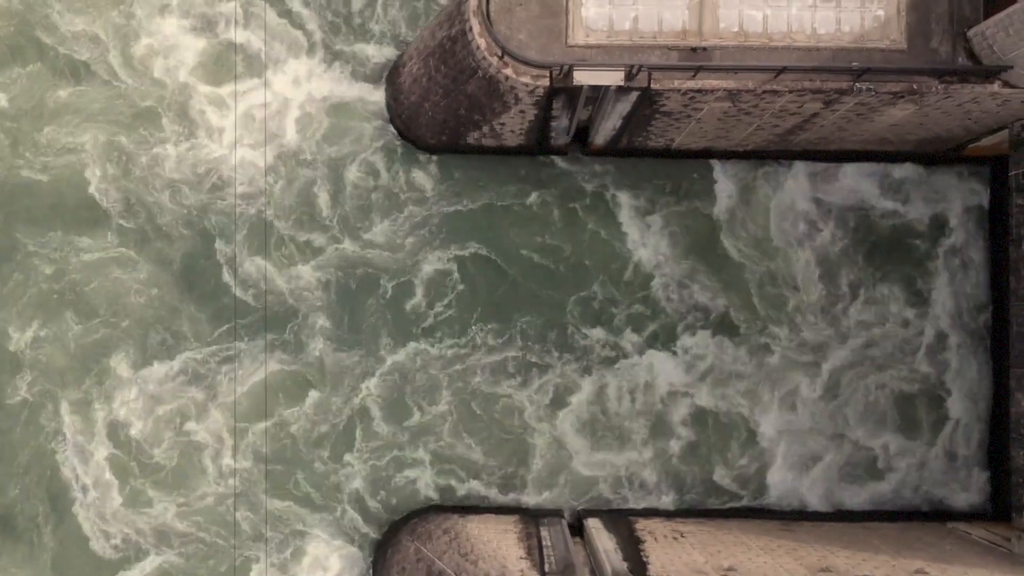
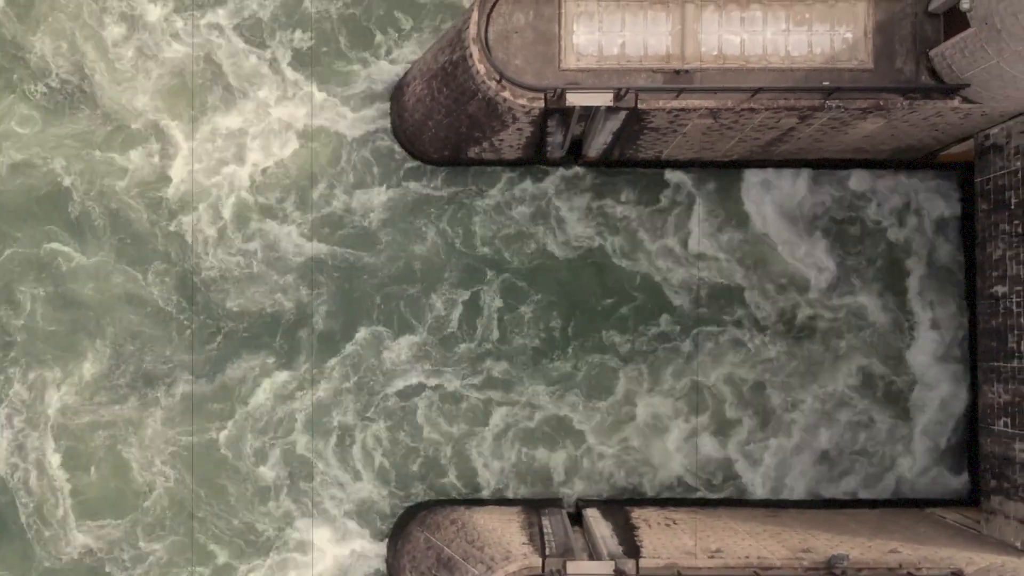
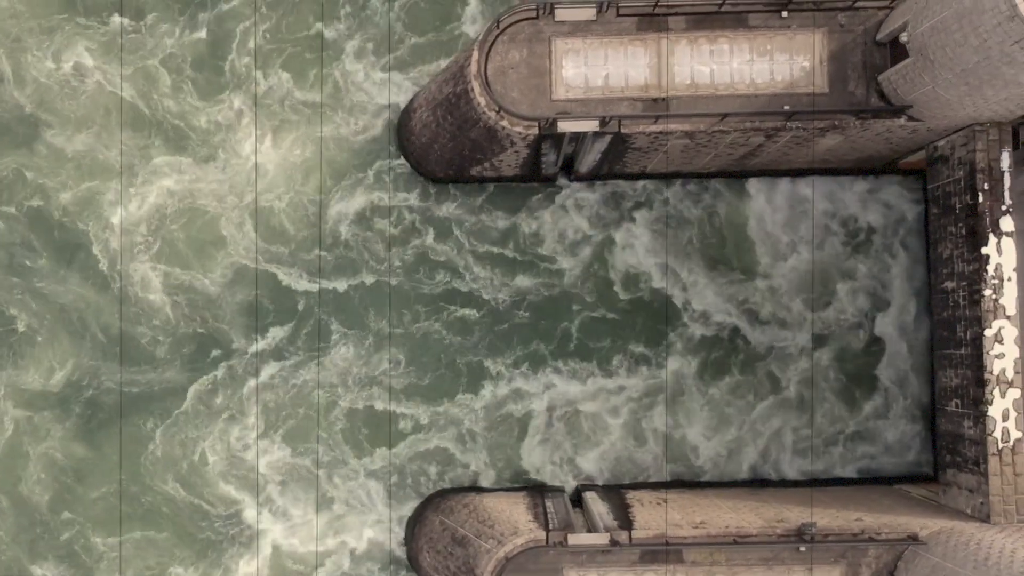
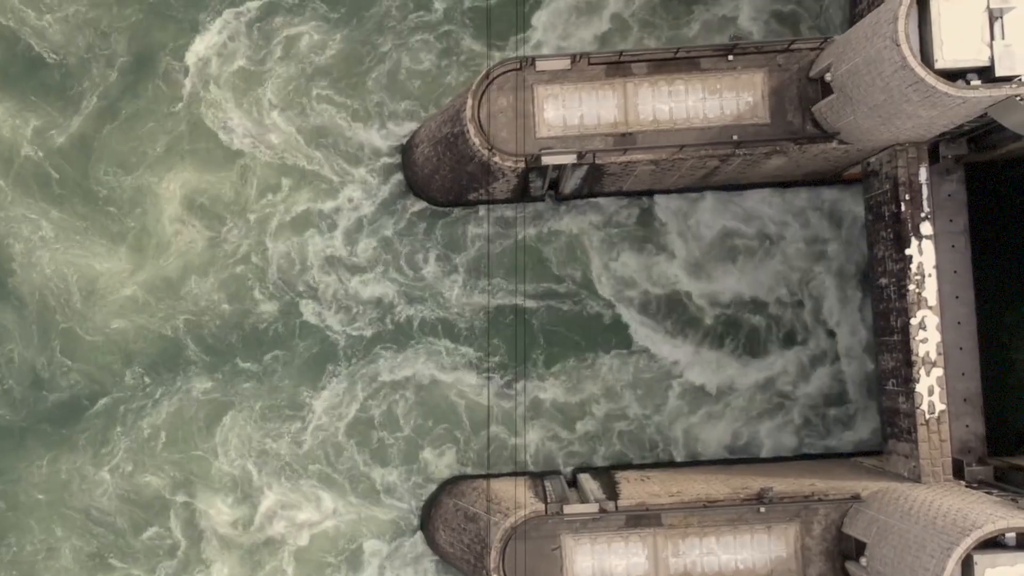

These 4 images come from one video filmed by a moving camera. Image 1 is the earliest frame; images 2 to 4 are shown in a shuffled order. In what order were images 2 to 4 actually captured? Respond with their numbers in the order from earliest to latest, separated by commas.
2, 3, 4
